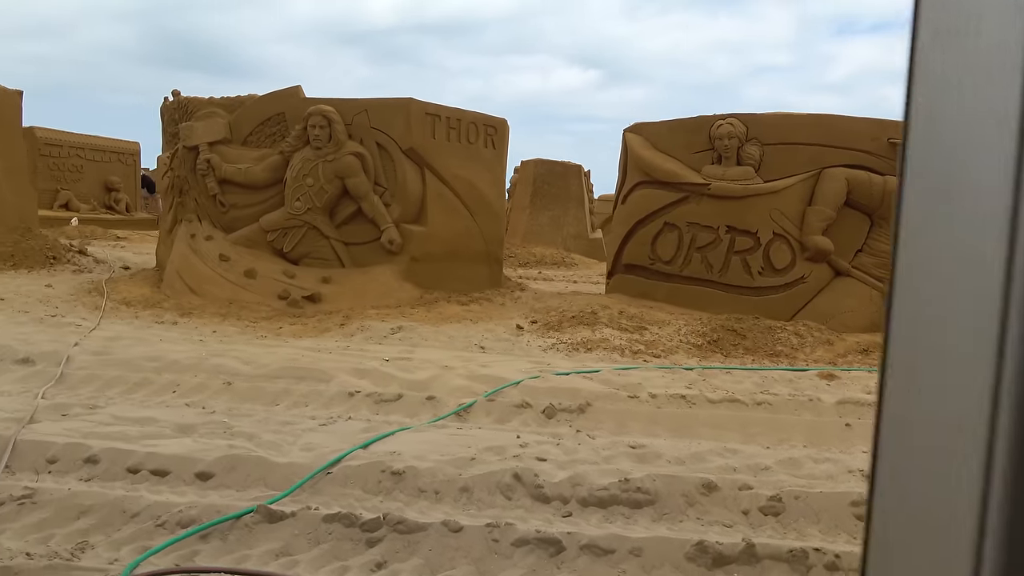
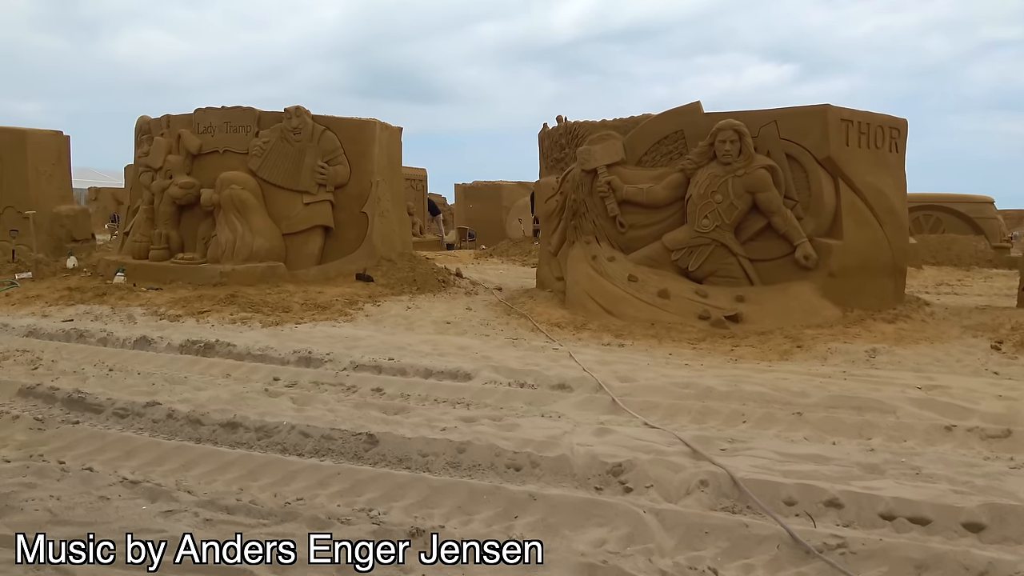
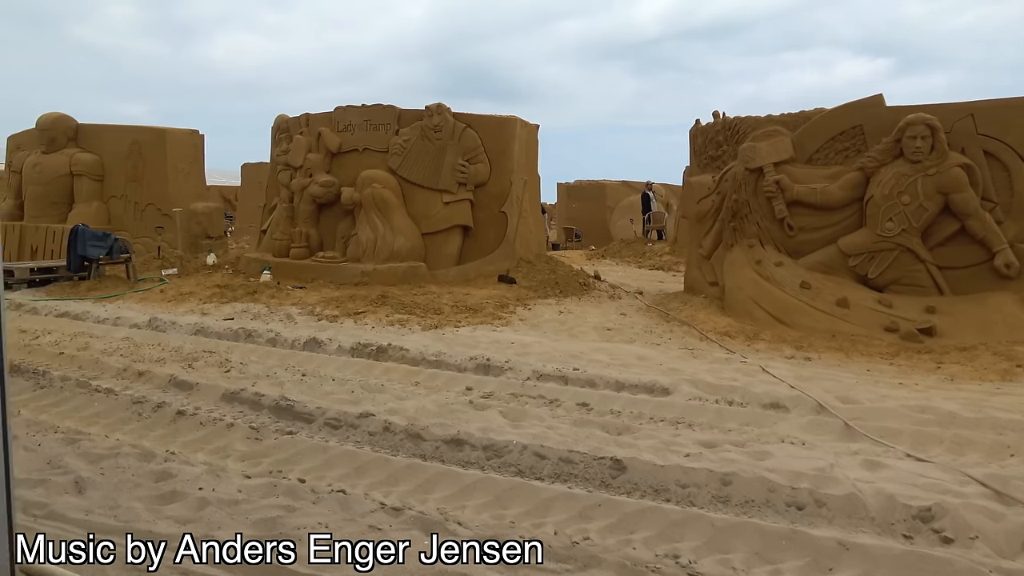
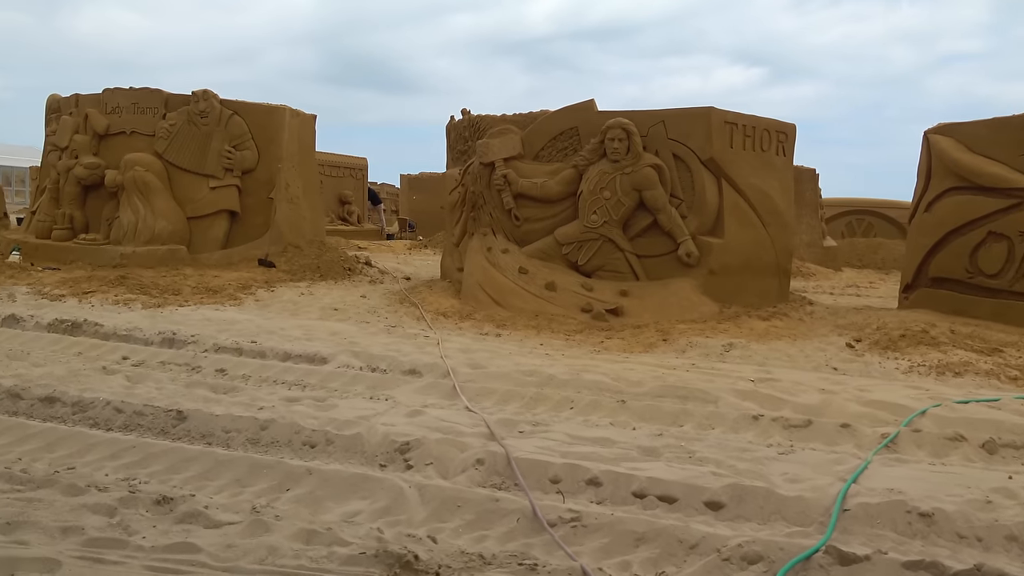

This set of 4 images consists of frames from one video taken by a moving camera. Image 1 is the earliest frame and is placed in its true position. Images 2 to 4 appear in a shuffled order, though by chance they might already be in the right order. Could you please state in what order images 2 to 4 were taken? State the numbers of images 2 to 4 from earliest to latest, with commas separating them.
4, 2, 3
